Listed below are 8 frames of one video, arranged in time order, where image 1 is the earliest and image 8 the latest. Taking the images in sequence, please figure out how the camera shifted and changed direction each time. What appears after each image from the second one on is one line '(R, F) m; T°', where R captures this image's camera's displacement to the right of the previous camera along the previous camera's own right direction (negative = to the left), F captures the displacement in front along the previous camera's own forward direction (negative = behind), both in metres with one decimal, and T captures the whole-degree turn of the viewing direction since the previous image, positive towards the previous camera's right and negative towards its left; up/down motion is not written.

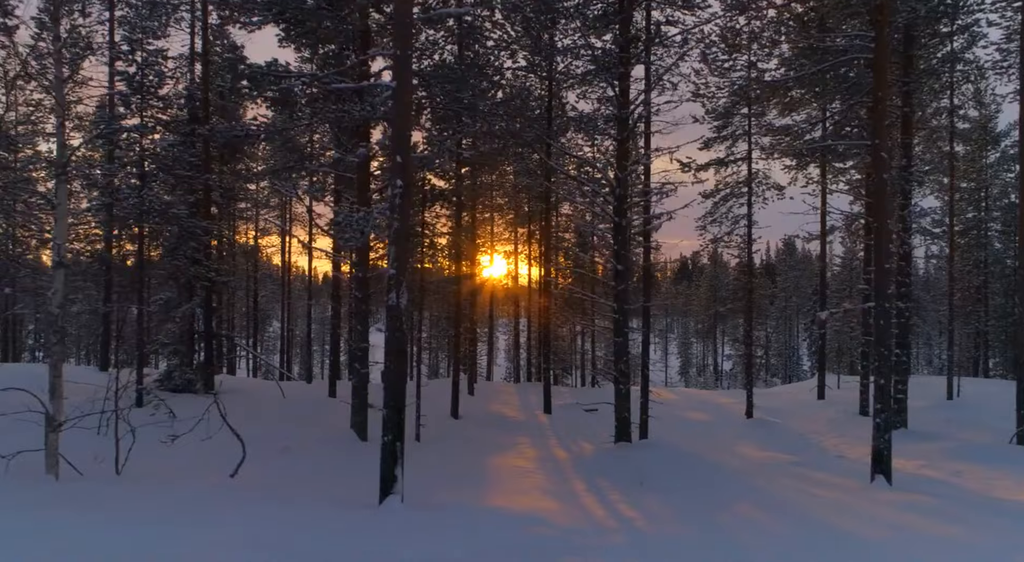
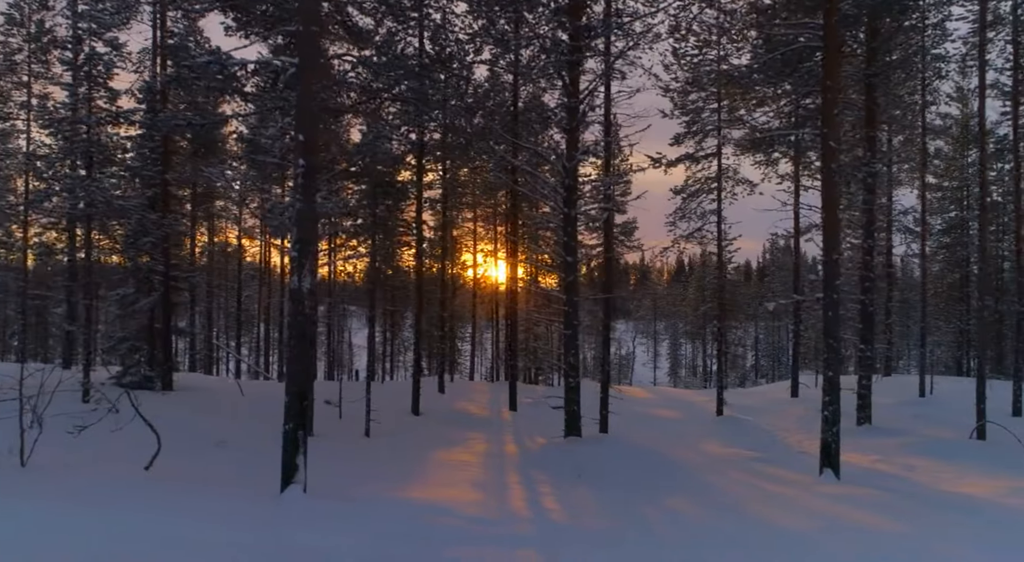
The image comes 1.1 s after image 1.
(+0.8, +0.2) m; 0°
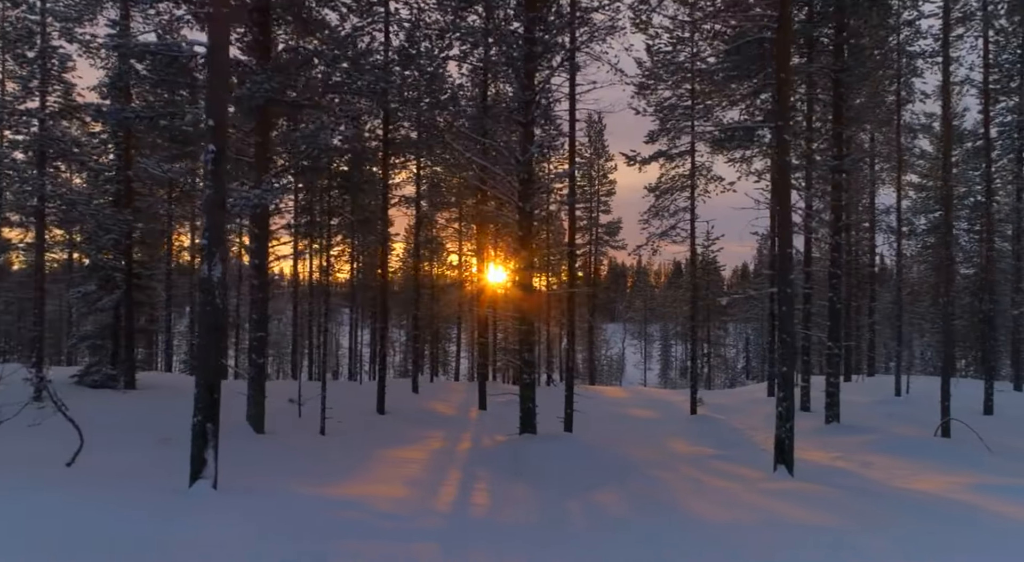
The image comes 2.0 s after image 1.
(+0.7, +0.2) m; 0°
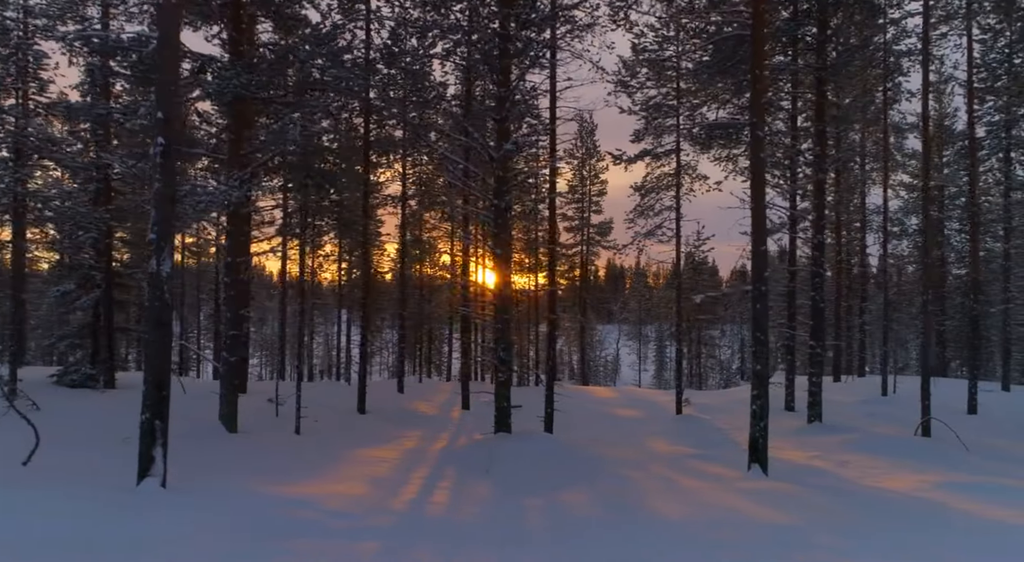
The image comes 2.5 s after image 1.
(+0.4, +0.1) m; 0°
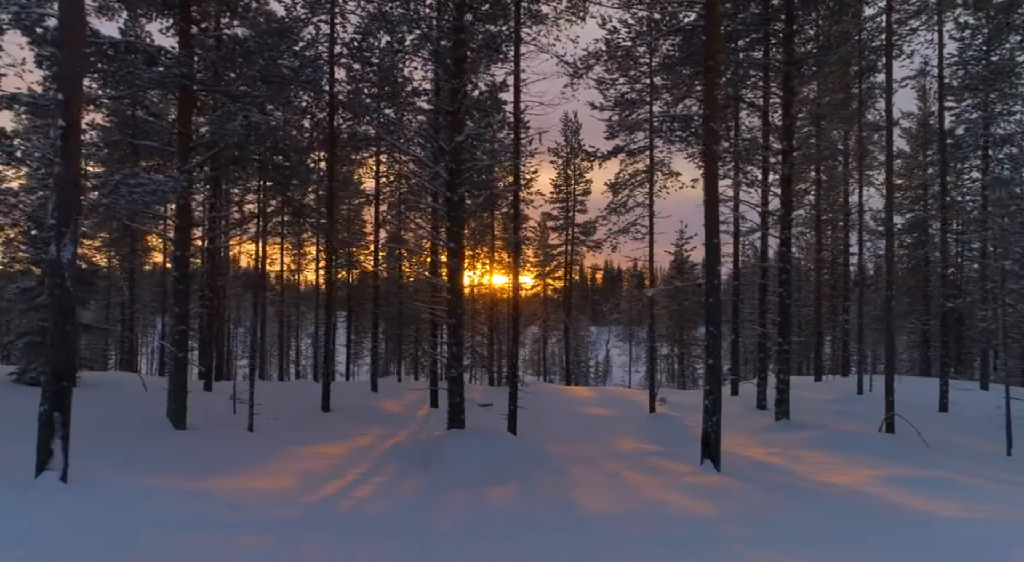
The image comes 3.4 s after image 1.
(+0.7, +0.2) m; 0°
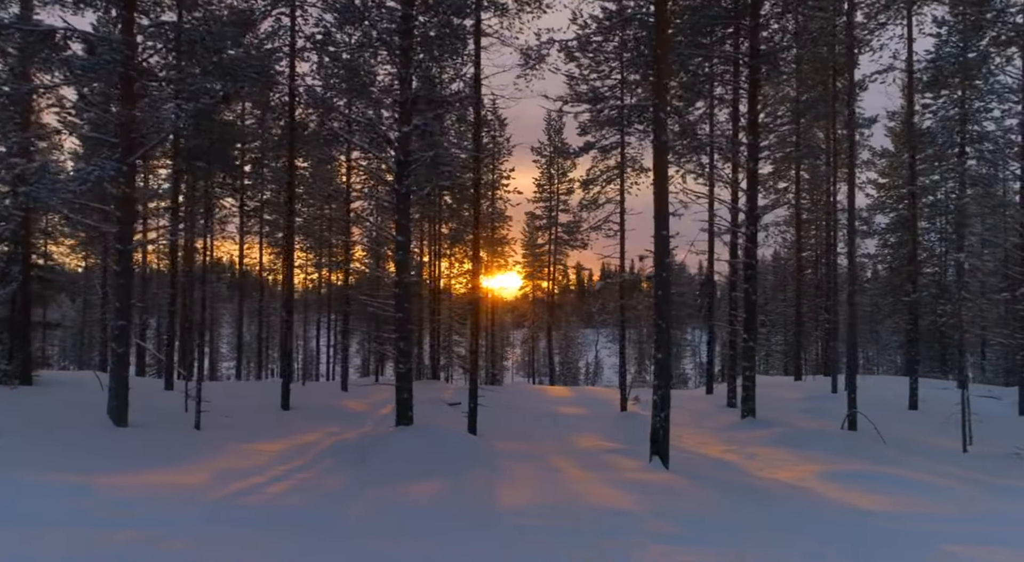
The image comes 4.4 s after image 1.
(+0.7, +0.3) m; 0°
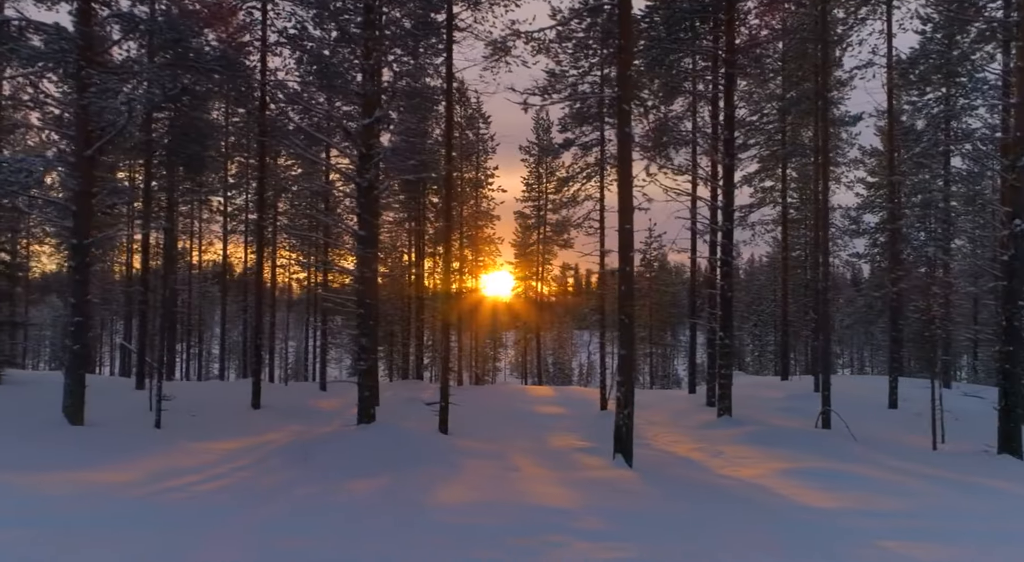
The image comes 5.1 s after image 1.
(+0.5, +0.2) m; 0°
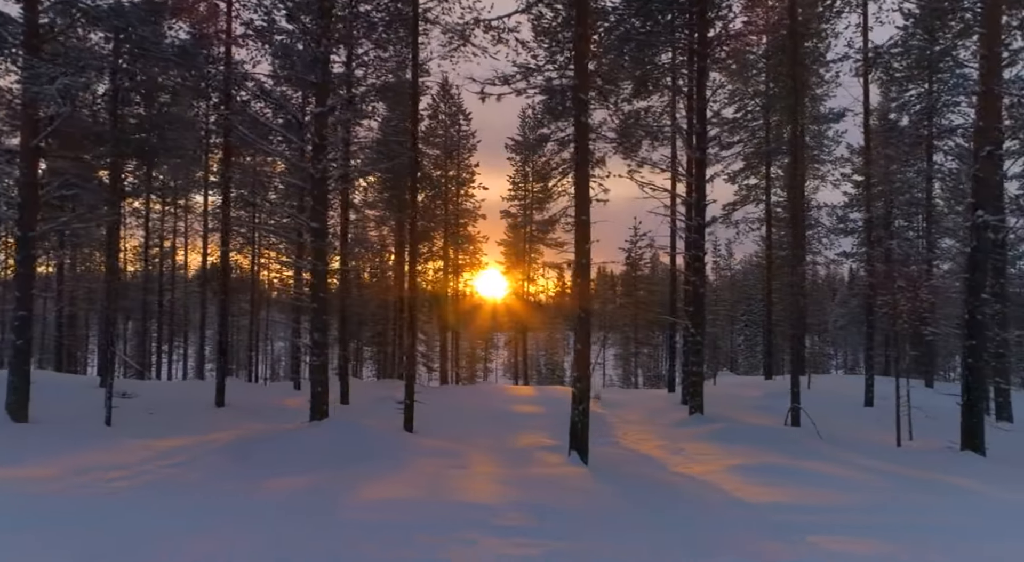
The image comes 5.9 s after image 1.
(+0.6, +0.3) m; 0°
